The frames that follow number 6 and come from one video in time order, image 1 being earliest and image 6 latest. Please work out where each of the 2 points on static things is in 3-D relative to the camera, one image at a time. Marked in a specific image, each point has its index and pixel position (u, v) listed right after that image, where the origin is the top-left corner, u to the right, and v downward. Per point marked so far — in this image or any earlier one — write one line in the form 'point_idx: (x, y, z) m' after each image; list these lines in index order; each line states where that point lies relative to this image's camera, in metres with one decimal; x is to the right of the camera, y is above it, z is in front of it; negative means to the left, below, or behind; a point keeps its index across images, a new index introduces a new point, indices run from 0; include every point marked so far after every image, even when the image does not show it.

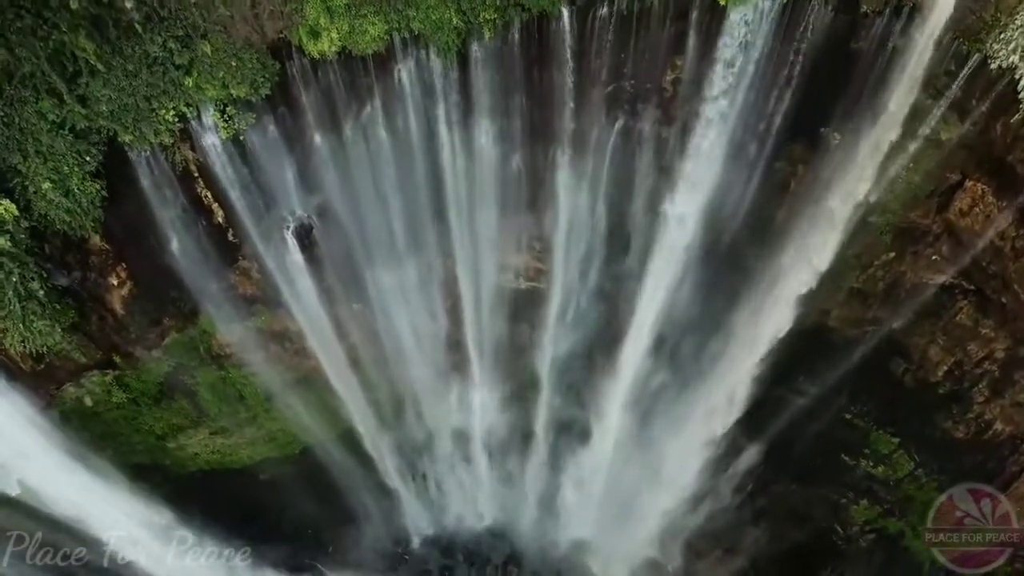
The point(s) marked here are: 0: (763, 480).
0: (+3.8, -3.0, +11.4) m
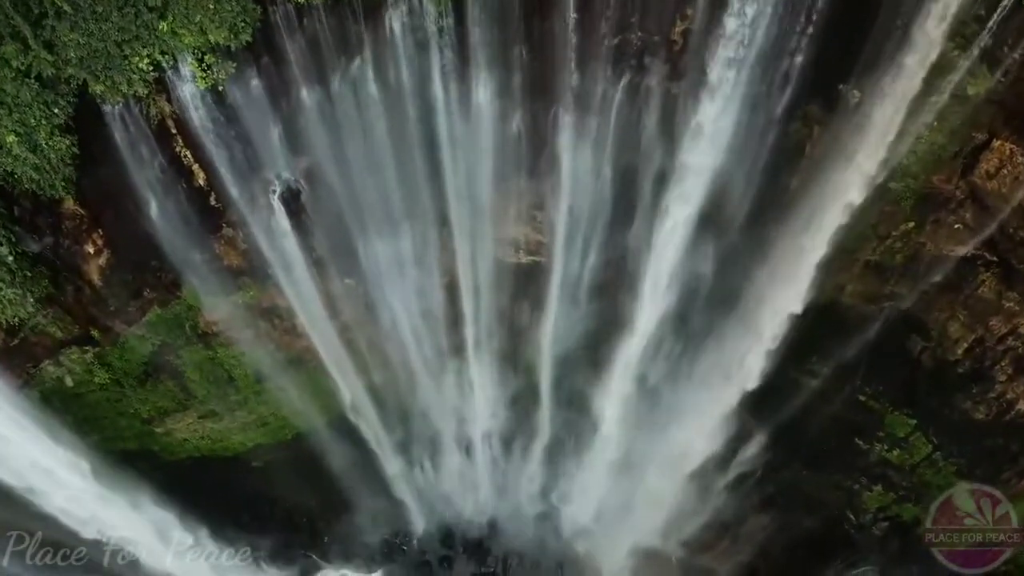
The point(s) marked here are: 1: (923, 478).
0: (+3.8, -2.6, +11.0) m
1: (+5.5, -2.6, +10.0) m
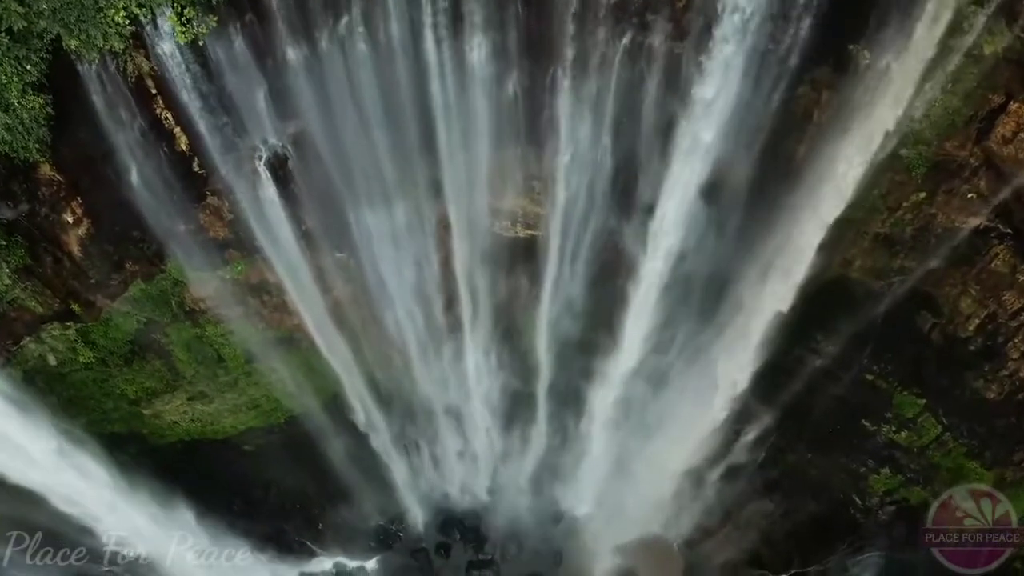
0: (+3.8, -2.3, +10.7) m
1: (+5.5, -2.3, +9.7) m
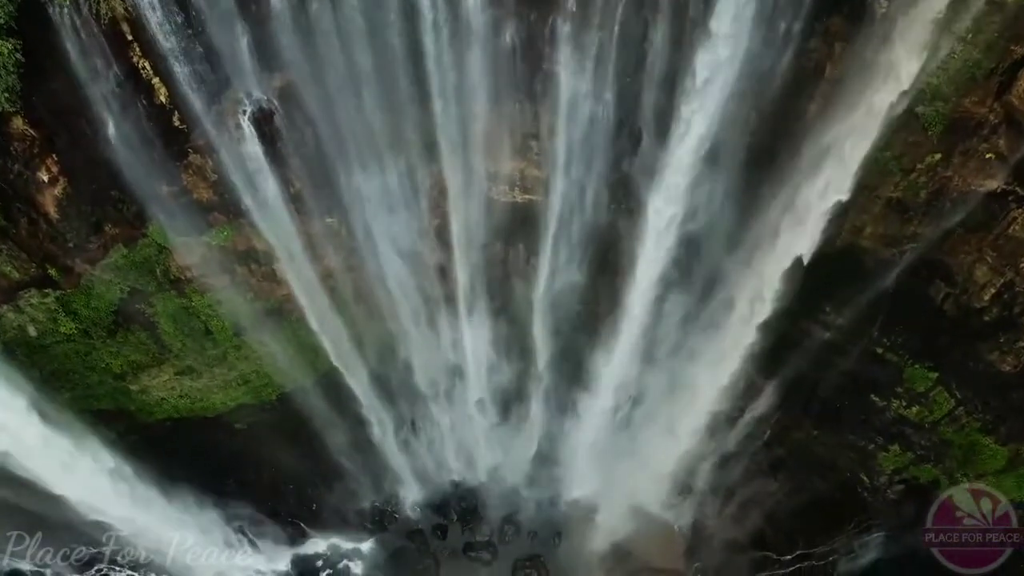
0: (+3.8, -1.9, +10.4) m
1: (+5.5, -1.9, +9.4) m
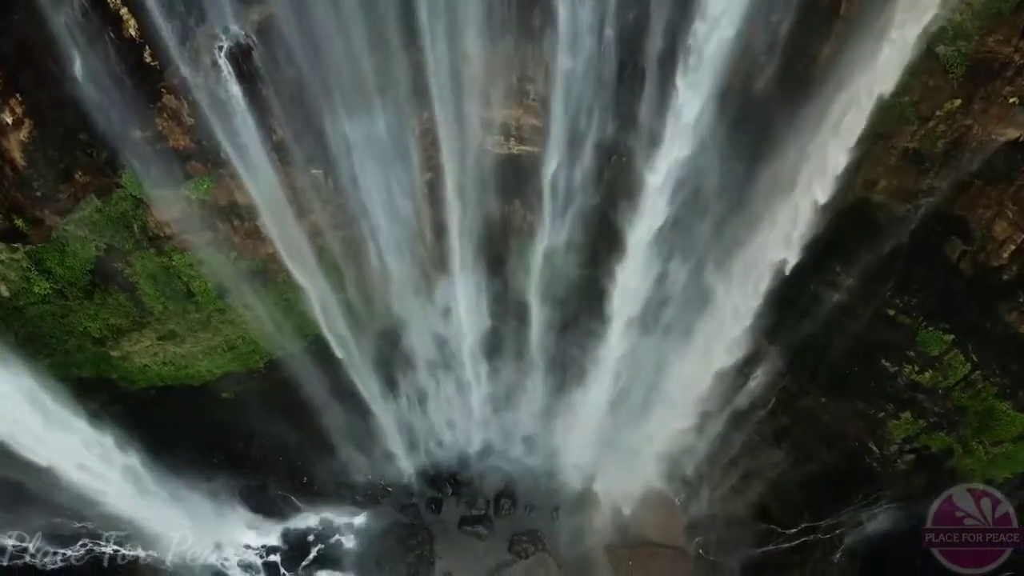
0: (+3.7, -1.4, +10.0) m
1: (+5.4, -1.4, +9.0) m
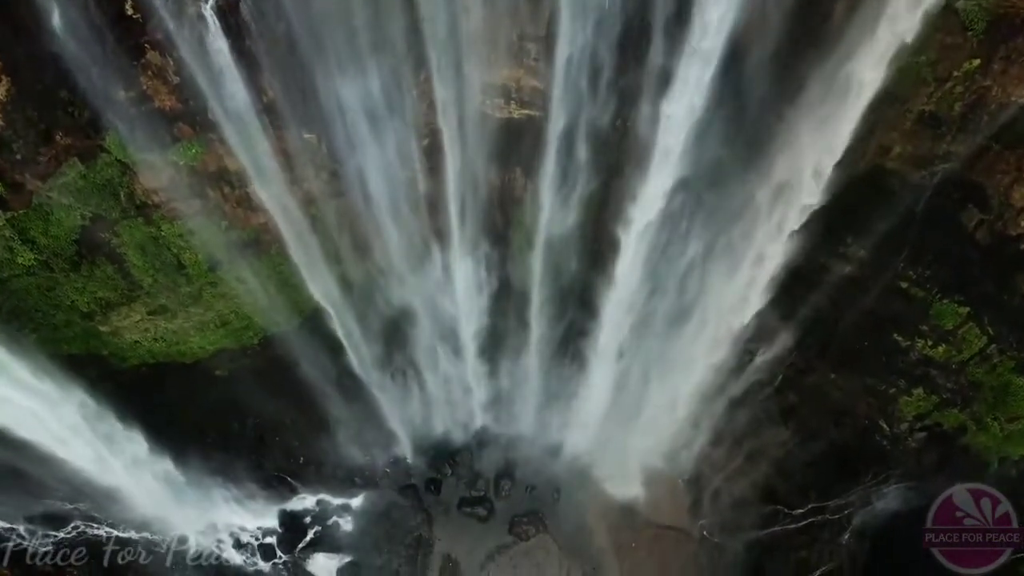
0: (+3.7, -1.1, +9.7) m
1: (+5.4, -1.0, +8.8) m
